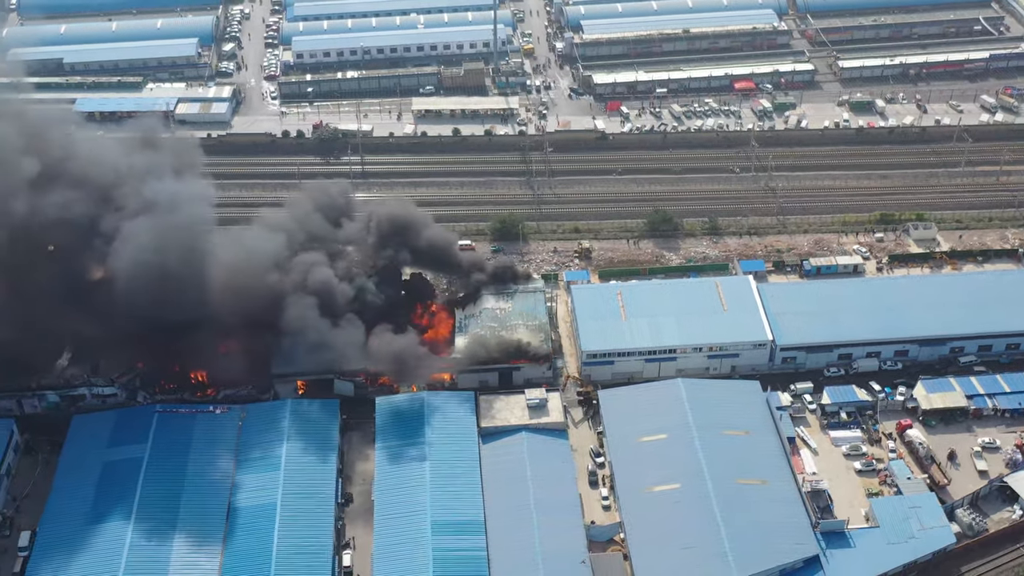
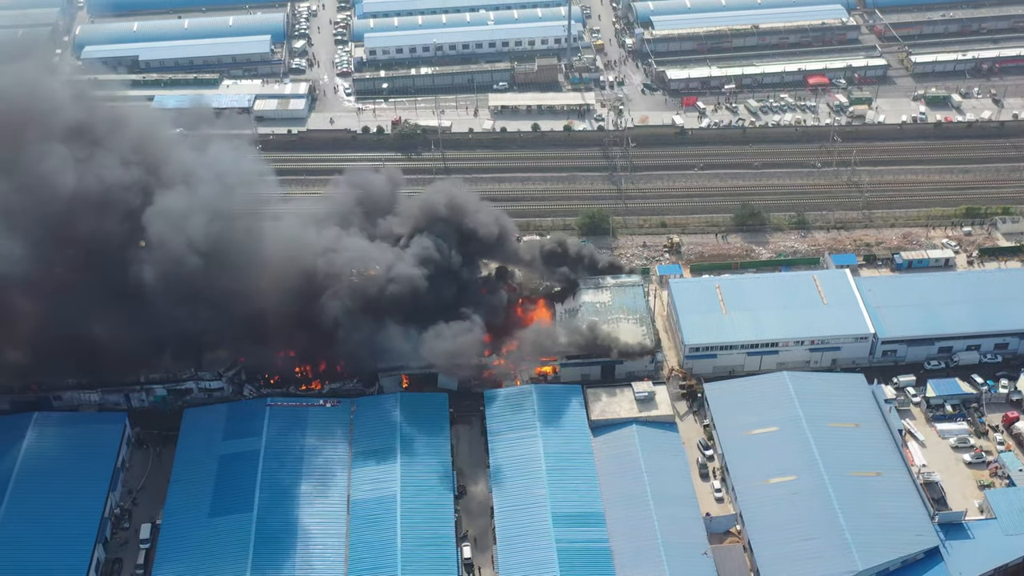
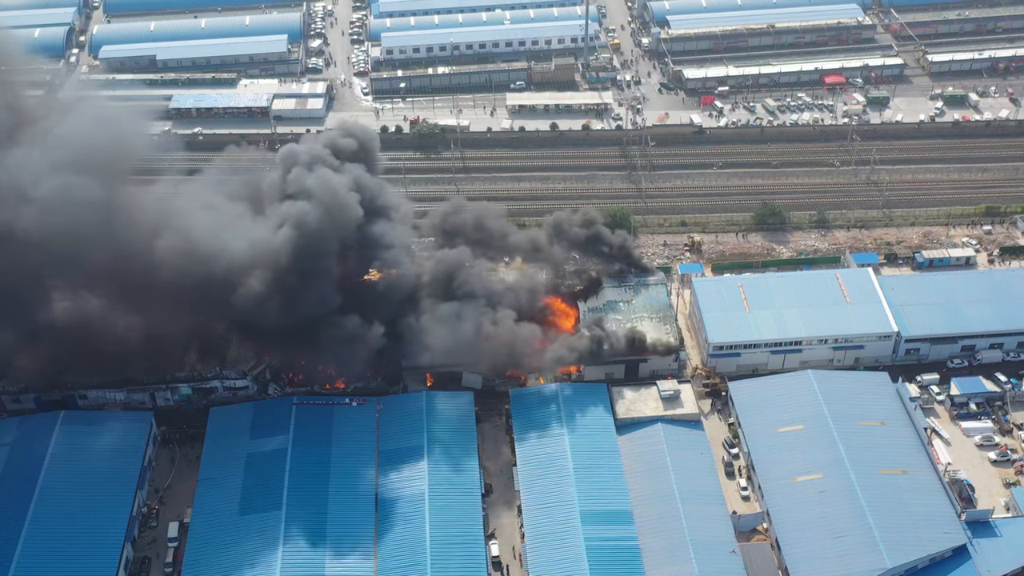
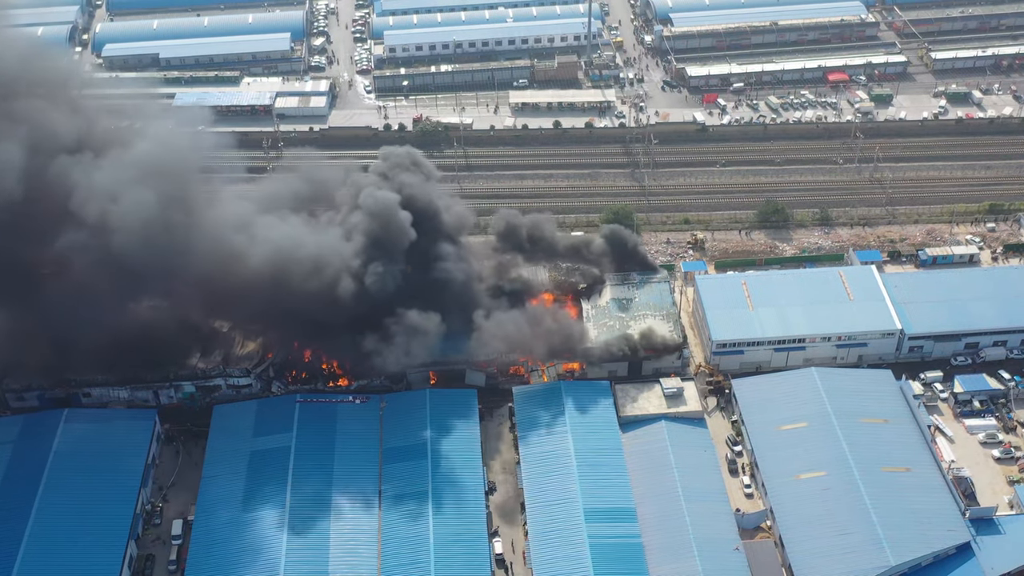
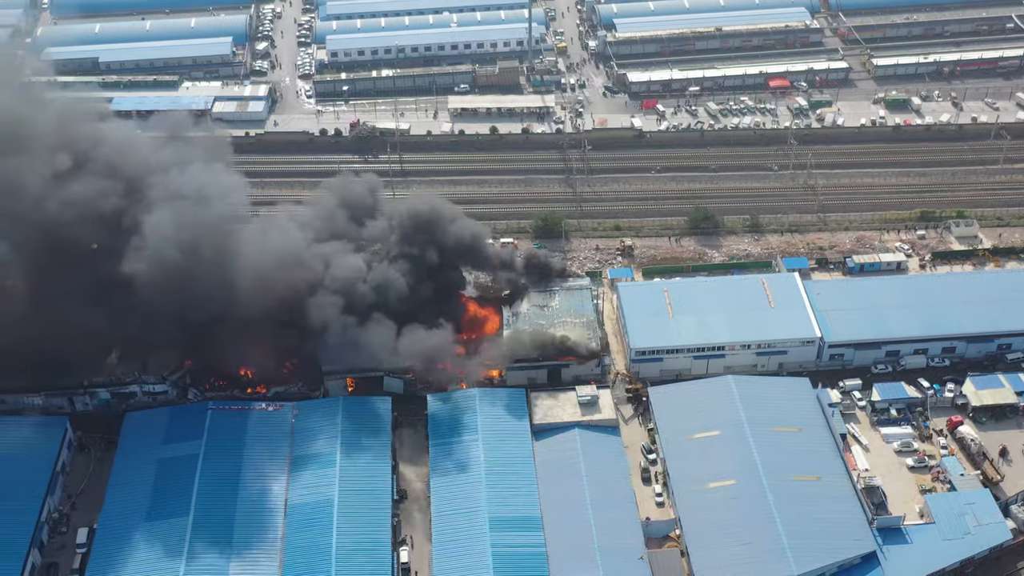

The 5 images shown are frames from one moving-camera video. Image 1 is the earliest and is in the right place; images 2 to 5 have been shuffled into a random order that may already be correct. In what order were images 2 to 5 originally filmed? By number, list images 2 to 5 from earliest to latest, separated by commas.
5, 2, 4, 3
